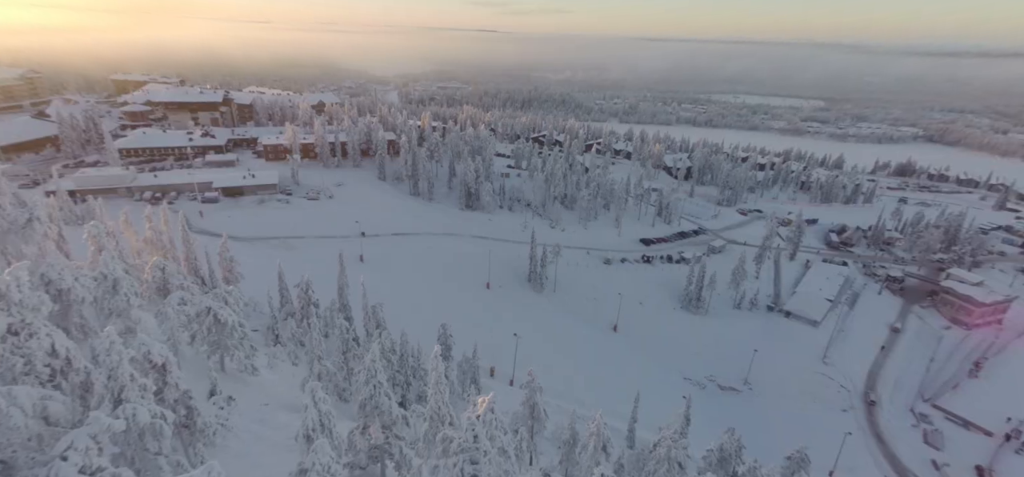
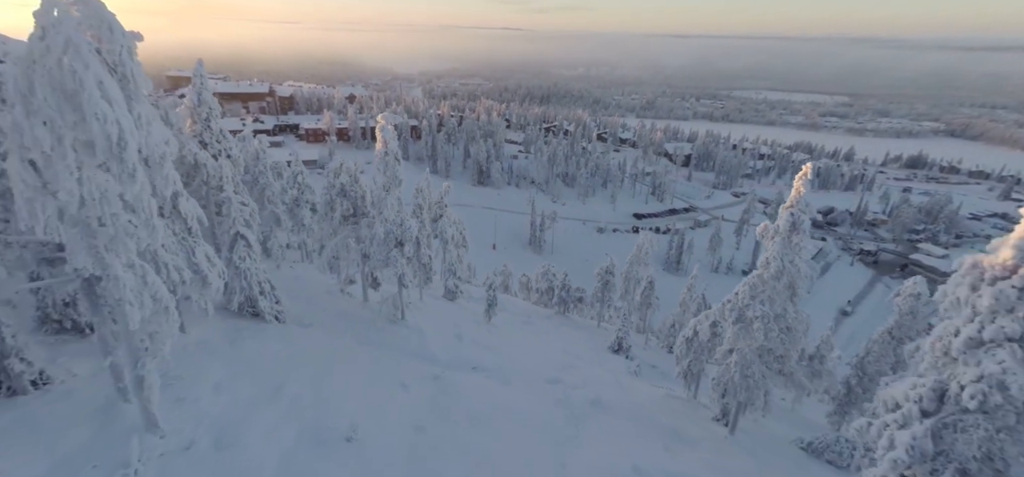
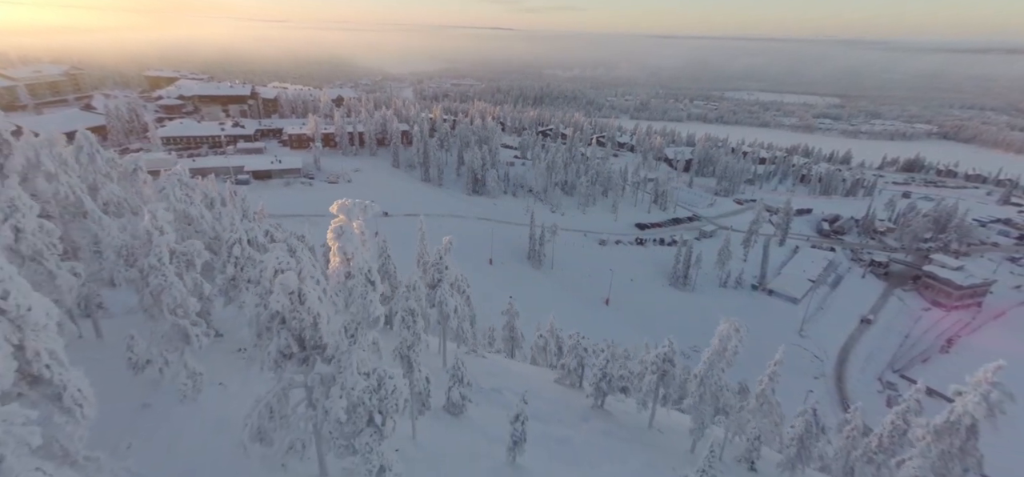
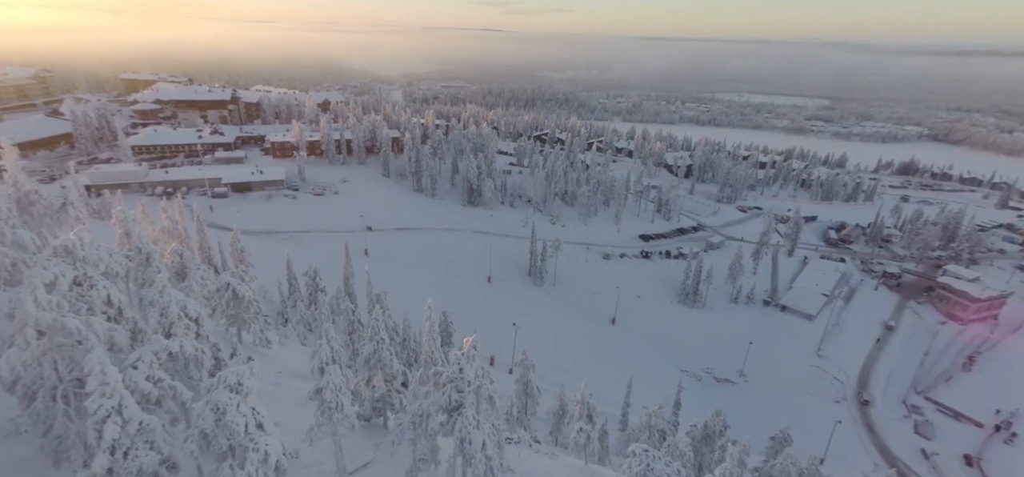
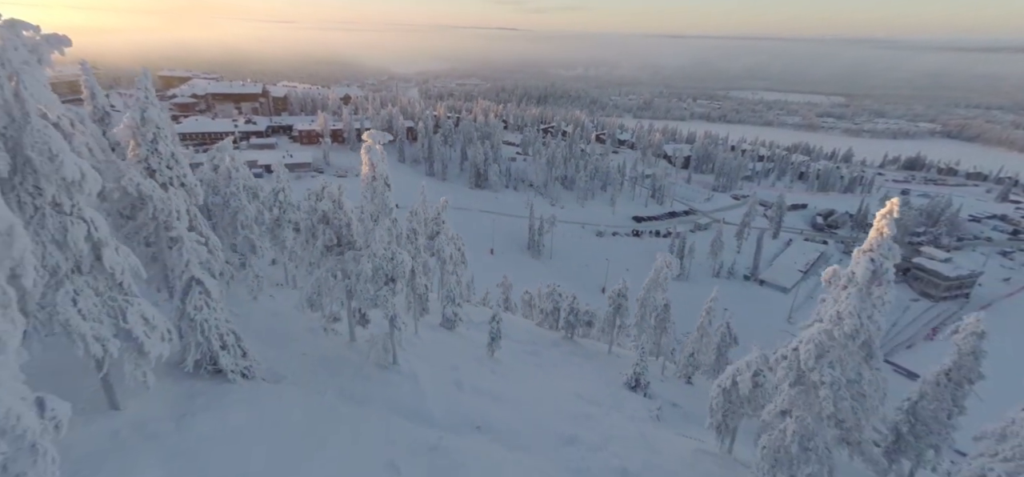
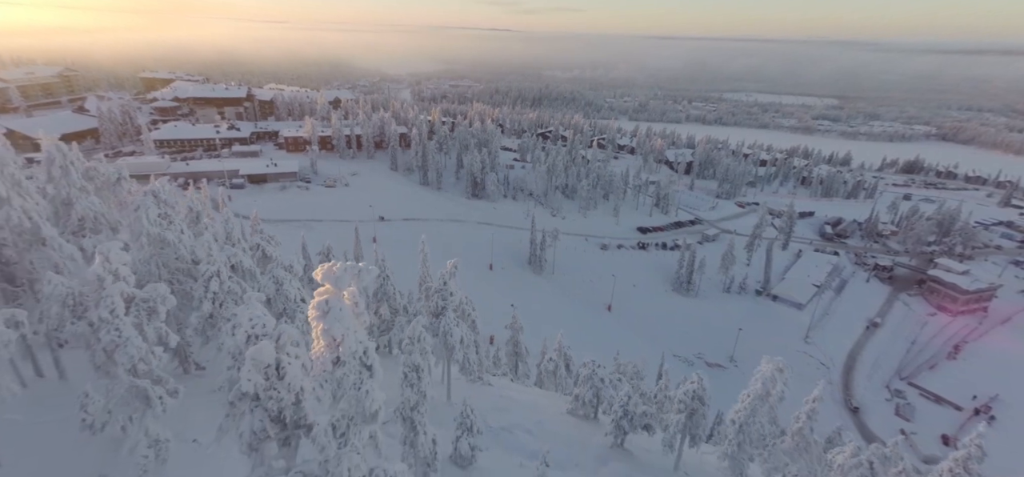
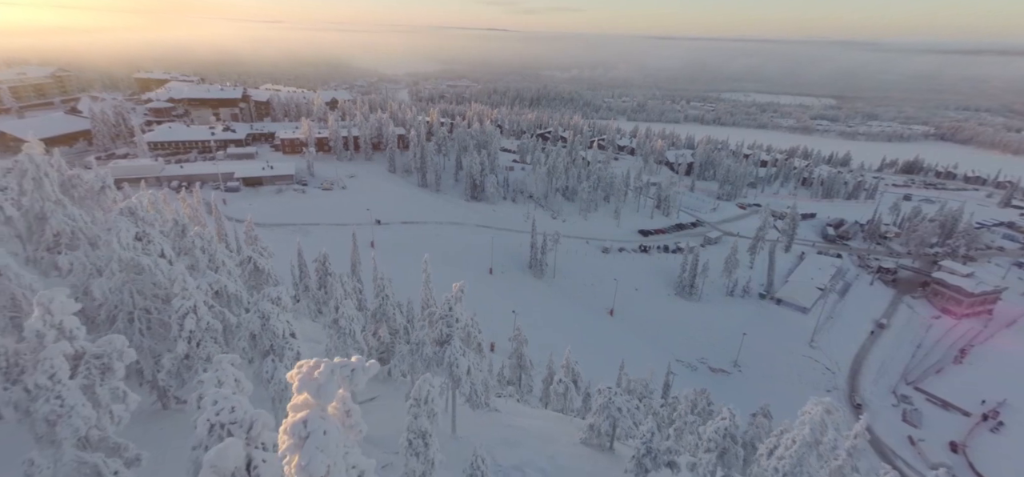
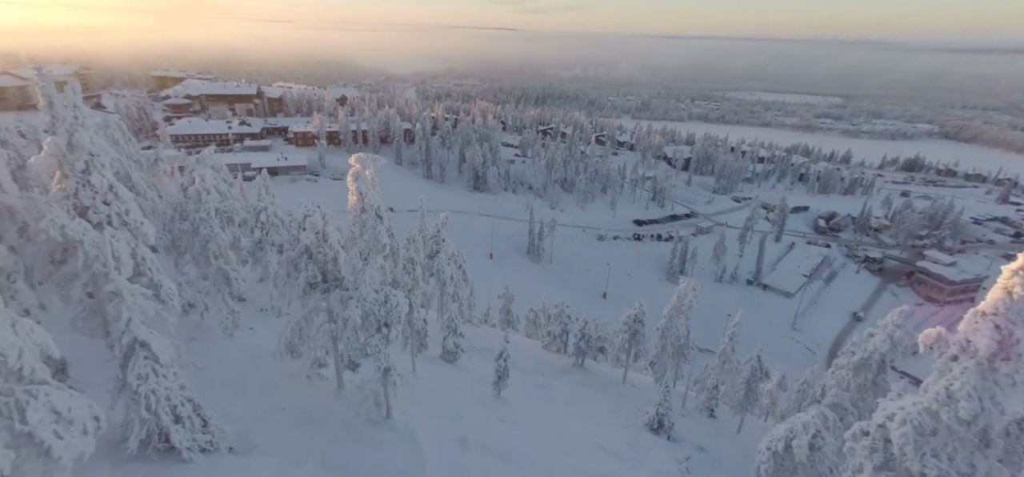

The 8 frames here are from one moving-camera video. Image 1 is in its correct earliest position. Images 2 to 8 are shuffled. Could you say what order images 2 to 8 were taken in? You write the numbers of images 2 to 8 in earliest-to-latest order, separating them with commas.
4, 7, 6, 3, 8, 5, 2
